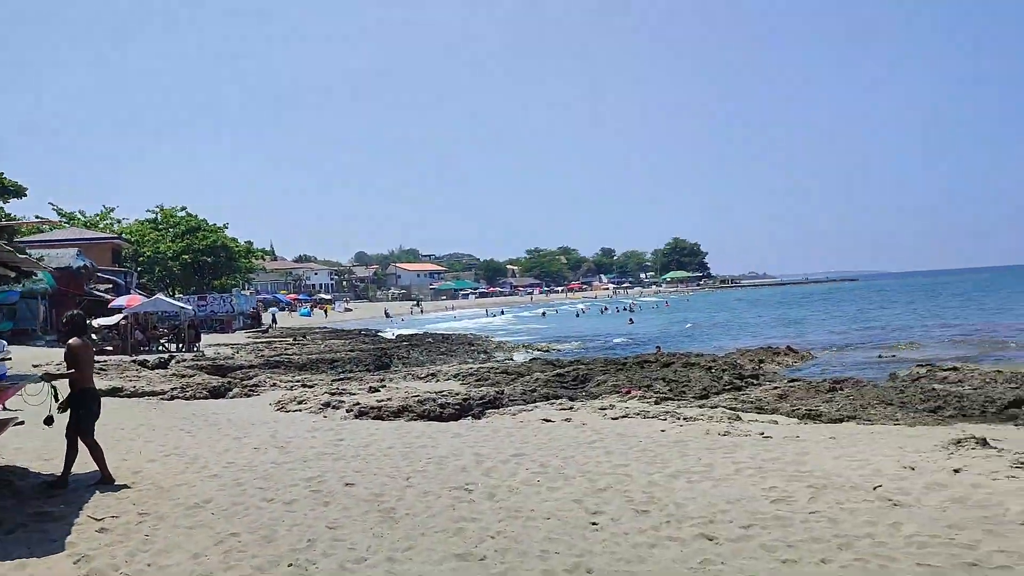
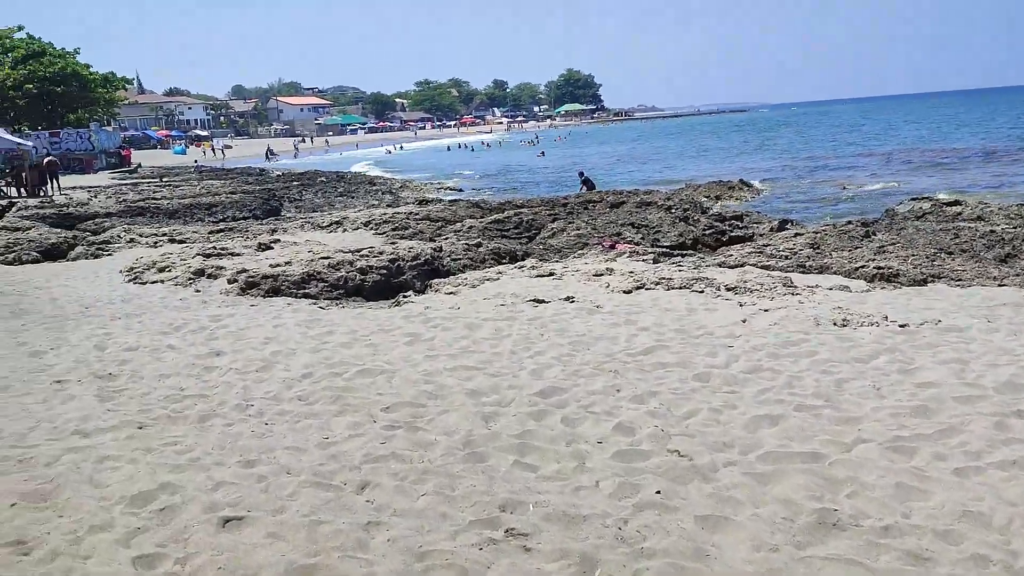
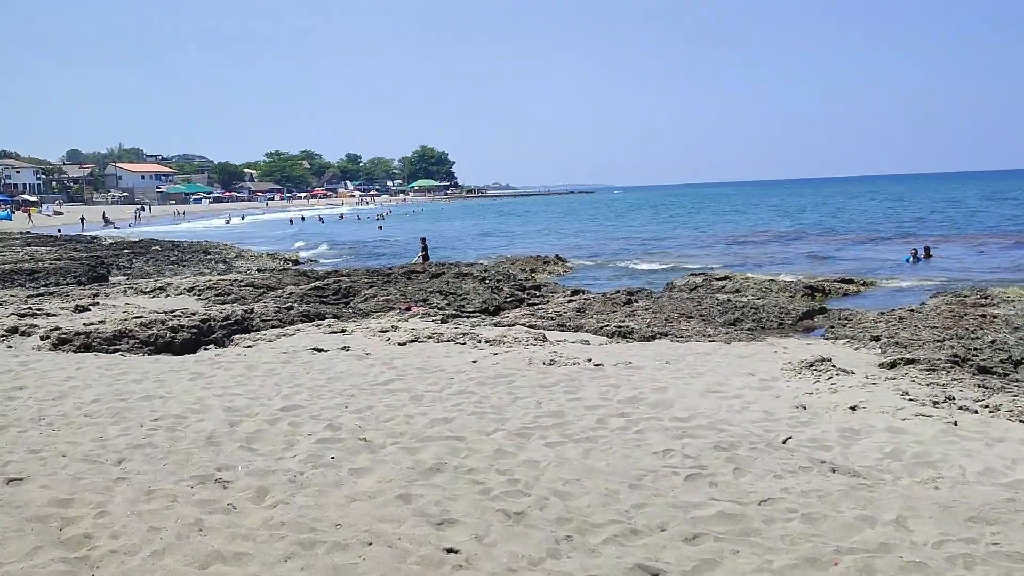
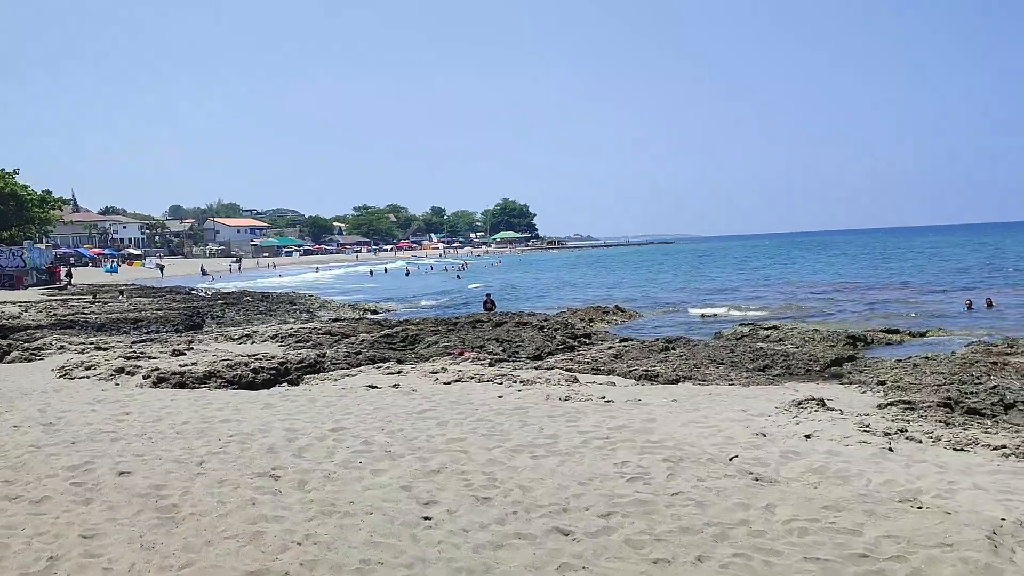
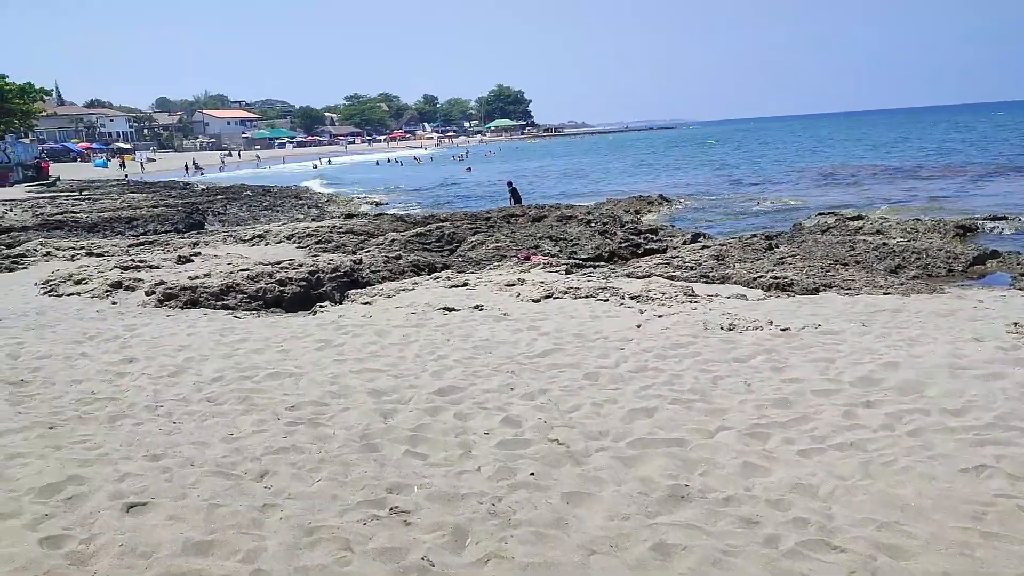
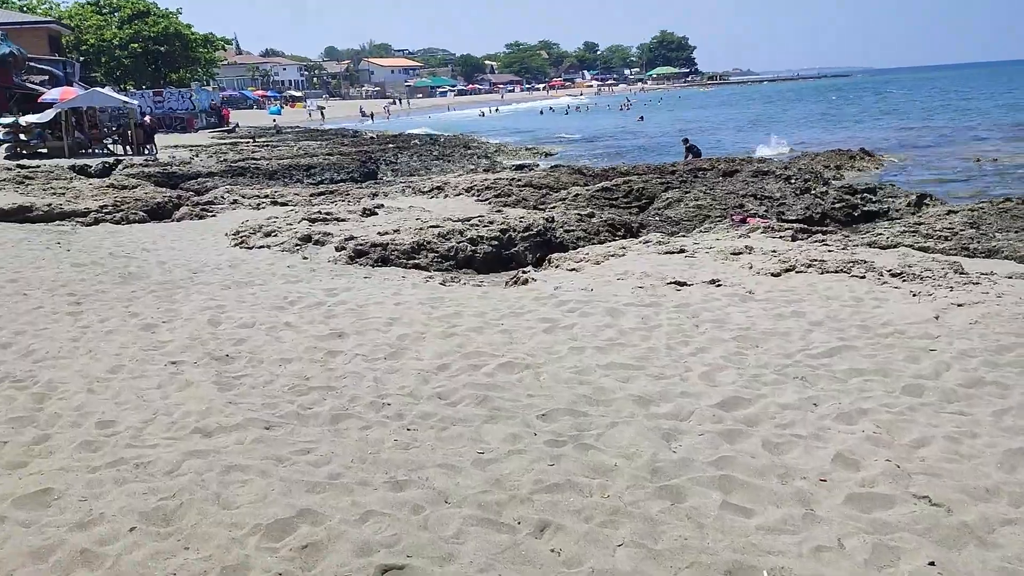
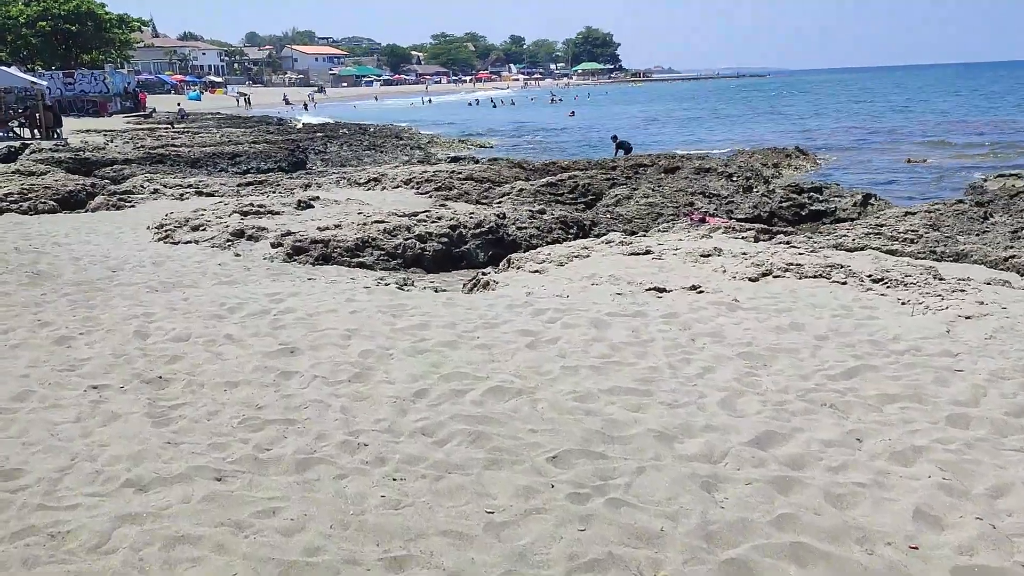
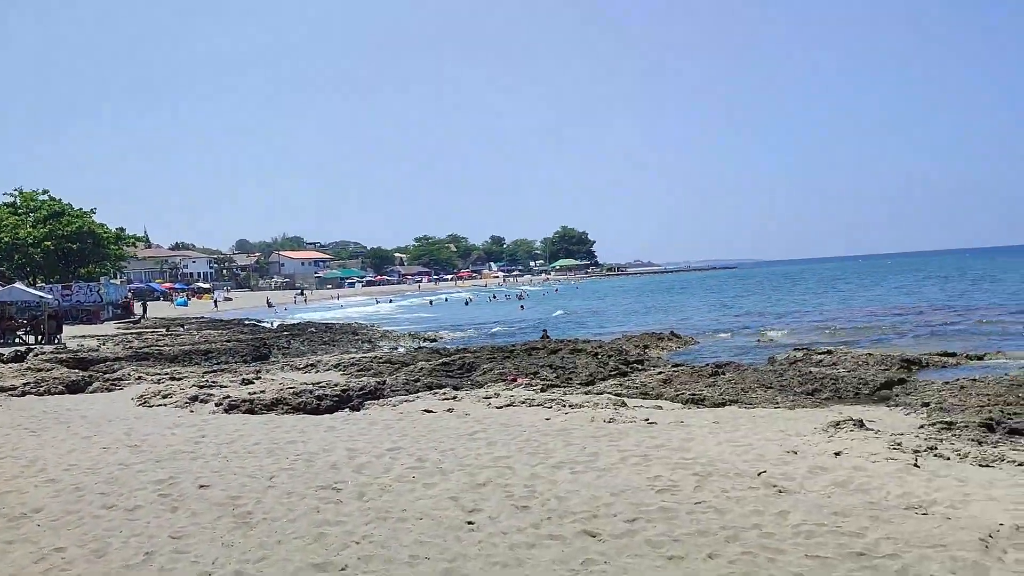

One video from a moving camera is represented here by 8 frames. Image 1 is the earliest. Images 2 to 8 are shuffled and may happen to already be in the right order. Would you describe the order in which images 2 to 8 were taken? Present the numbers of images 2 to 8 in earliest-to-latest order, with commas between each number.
8, 4, 3, 5, 2, 6, 7
